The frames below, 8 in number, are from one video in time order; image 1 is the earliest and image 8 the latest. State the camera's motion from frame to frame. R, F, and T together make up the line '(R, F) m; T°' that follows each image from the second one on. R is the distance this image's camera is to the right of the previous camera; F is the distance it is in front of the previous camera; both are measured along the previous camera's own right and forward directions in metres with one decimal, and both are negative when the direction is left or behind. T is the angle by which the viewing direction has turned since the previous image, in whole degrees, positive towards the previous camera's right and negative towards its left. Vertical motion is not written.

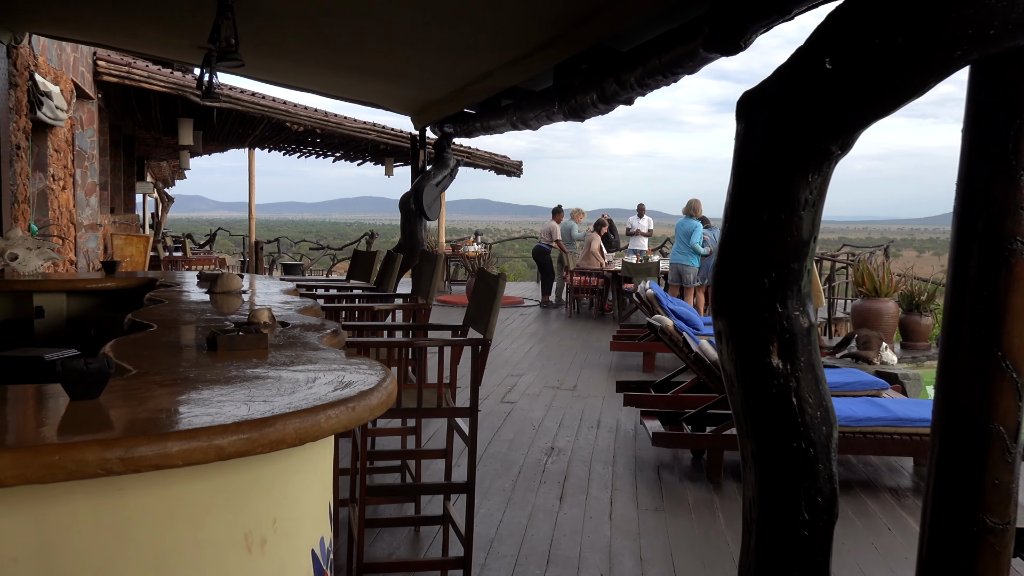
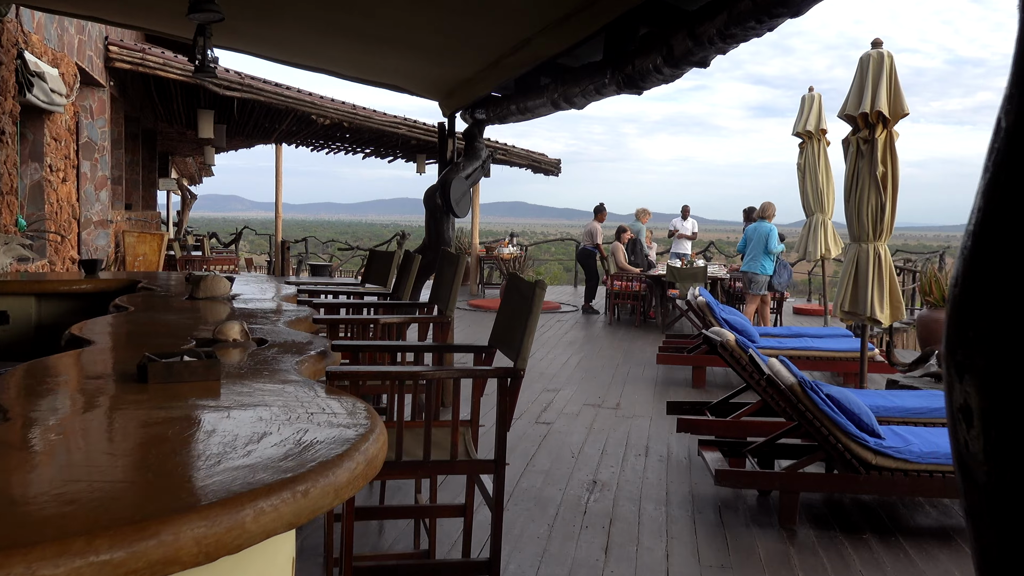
(0.0, +0.6) m; -2°
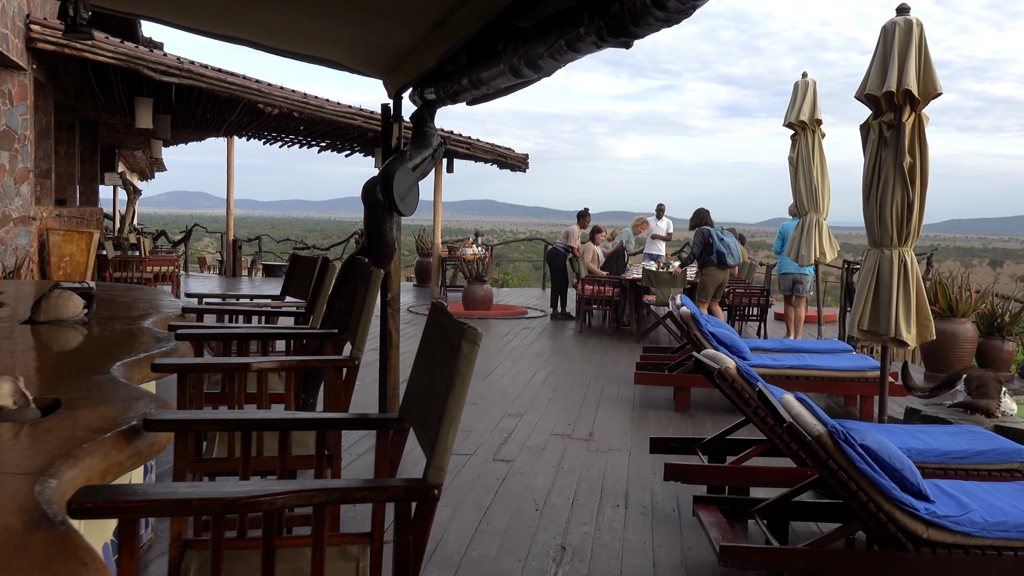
(+0.1, +0.7) m; +2°
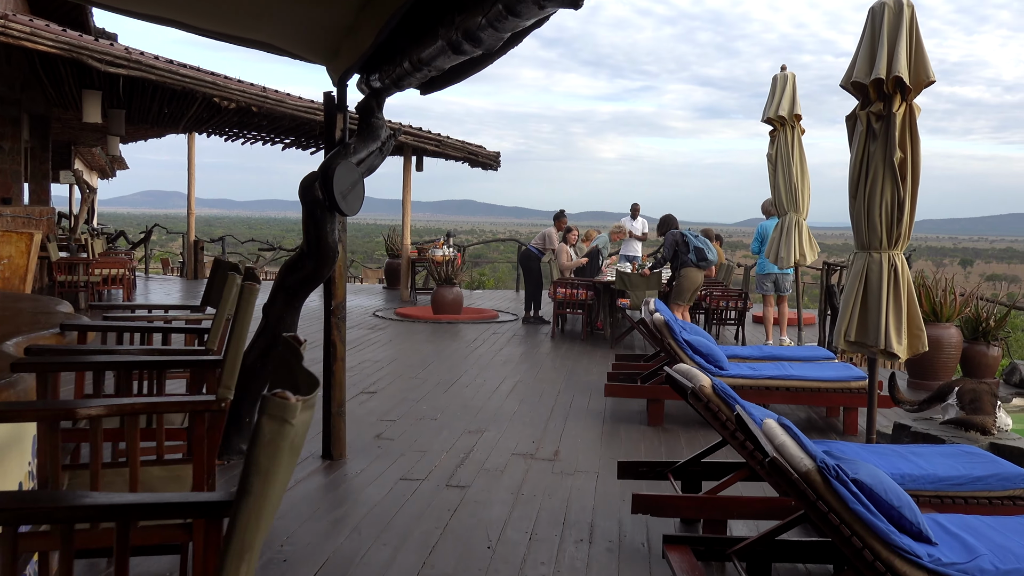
(+0.1, +0.4) m; +1°
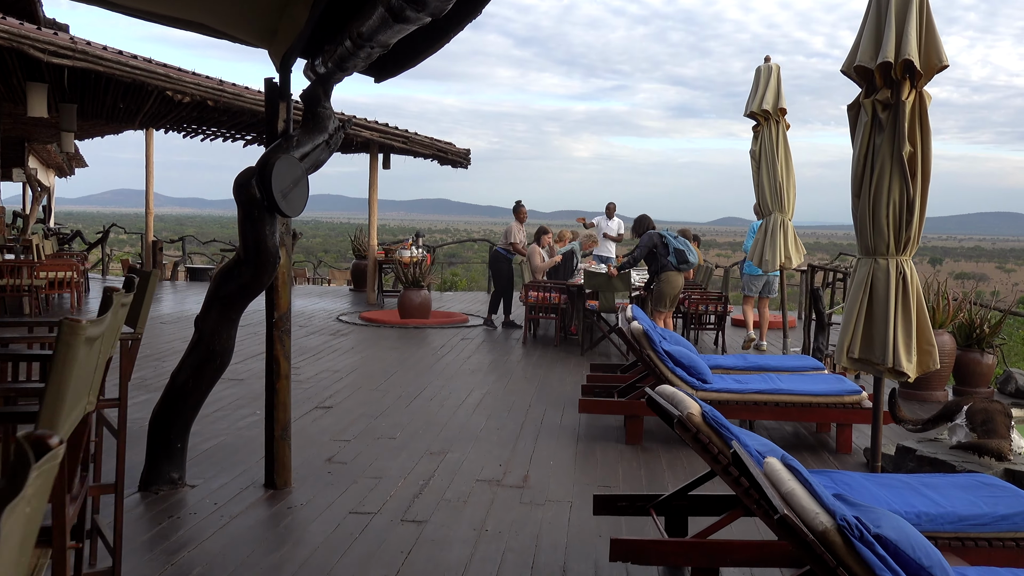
(0.0, +0.4) m; +1°
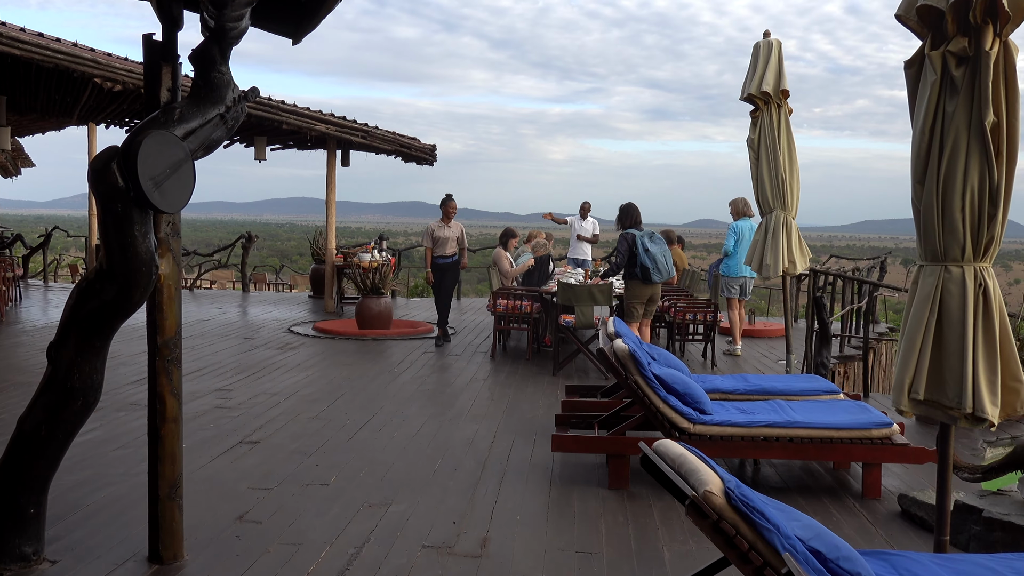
(+0.1, +0.8) m; +1°
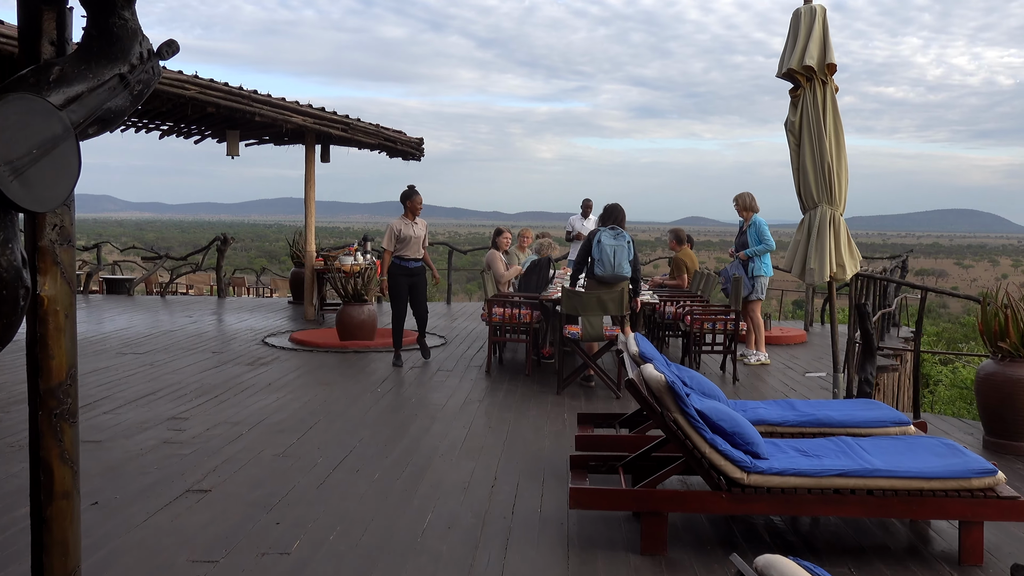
(0.0, +0.7) m; +1°
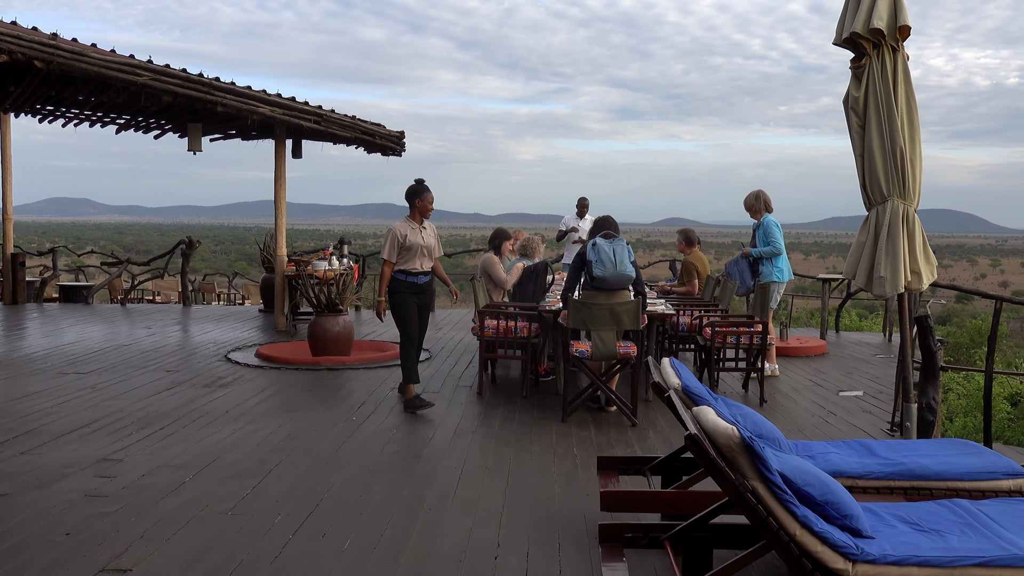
(-0.1, +0.8) m; +1°
